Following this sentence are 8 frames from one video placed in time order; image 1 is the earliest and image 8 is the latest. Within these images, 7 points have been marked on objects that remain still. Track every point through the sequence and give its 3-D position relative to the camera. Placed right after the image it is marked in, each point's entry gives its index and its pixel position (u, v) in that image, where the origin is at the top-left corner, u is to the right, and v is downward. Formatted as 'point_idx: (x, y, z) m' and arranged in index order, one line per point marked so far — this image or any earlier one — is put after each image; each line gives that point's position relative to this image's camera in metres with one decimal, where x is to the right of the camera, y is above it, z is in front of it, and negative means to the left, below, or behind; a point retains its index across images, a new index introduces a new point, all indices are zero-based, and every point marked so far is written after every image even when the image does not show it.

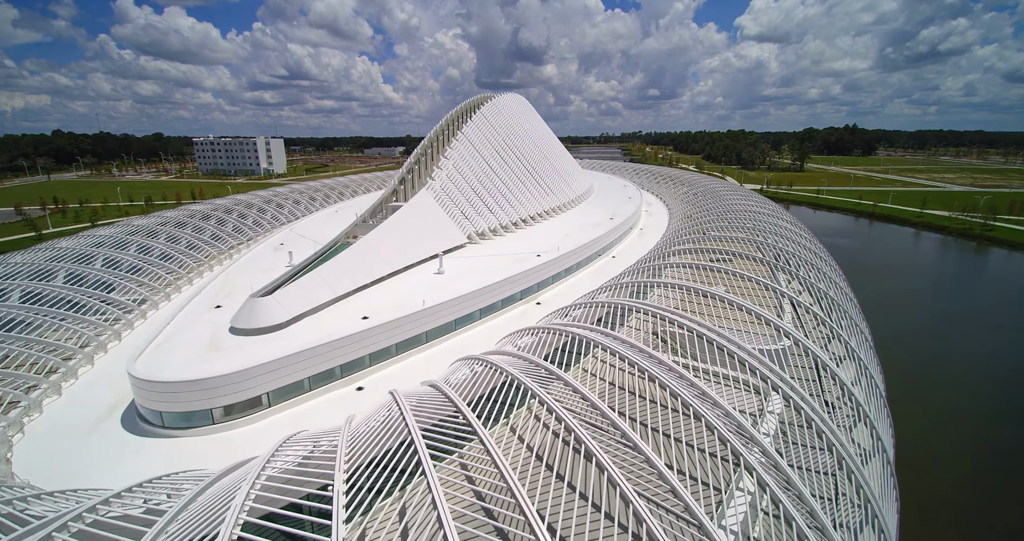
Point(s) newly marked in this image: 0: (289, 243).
0: (-11.1, +1.3, +20.5) m
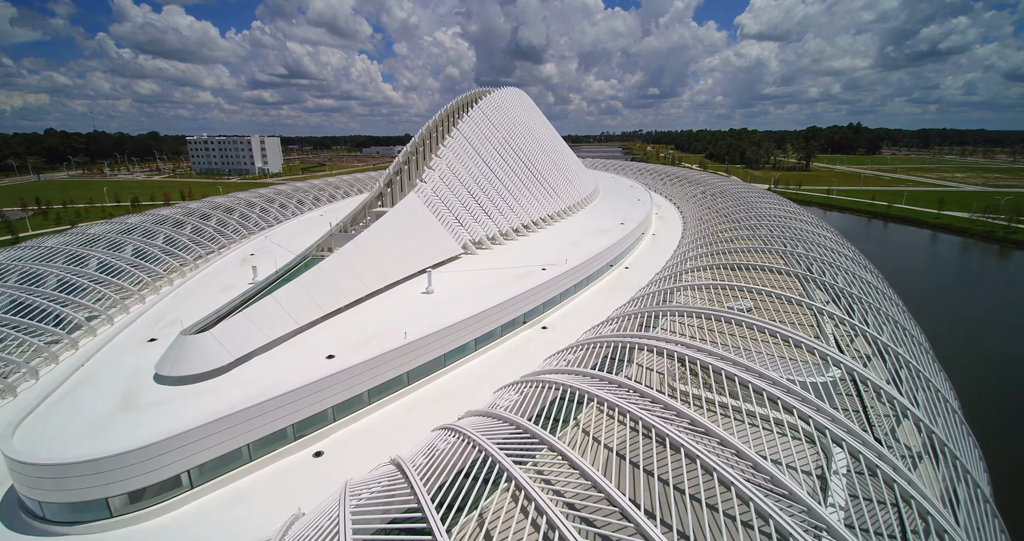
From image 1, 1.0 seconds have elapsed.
0: (-11.1, +0.7, +18.2) m
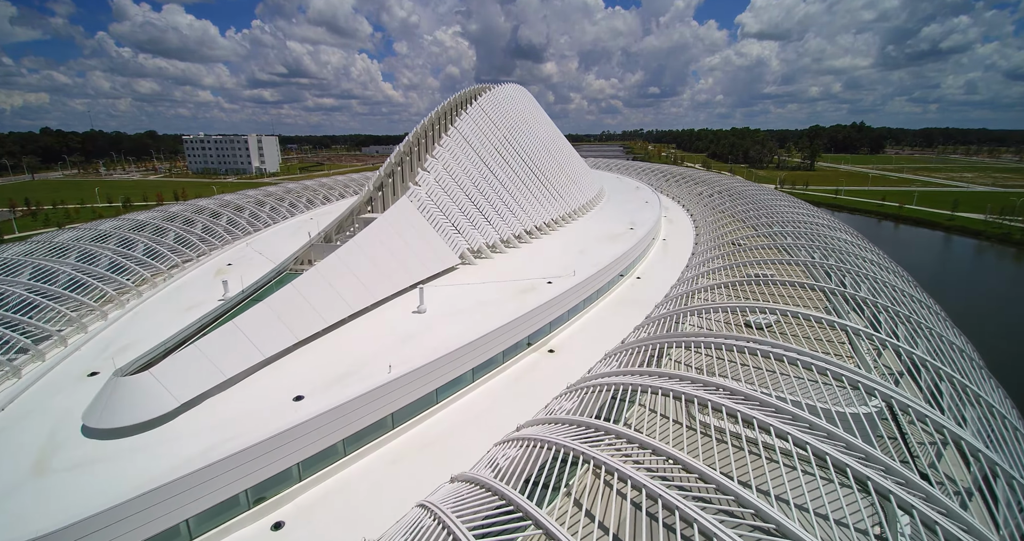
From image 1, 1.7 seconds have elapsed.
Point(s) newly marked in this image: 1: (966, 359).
0: (-11.0, +0.3, +16.6) m
1: (+14.9, -3.0, +13.7) m
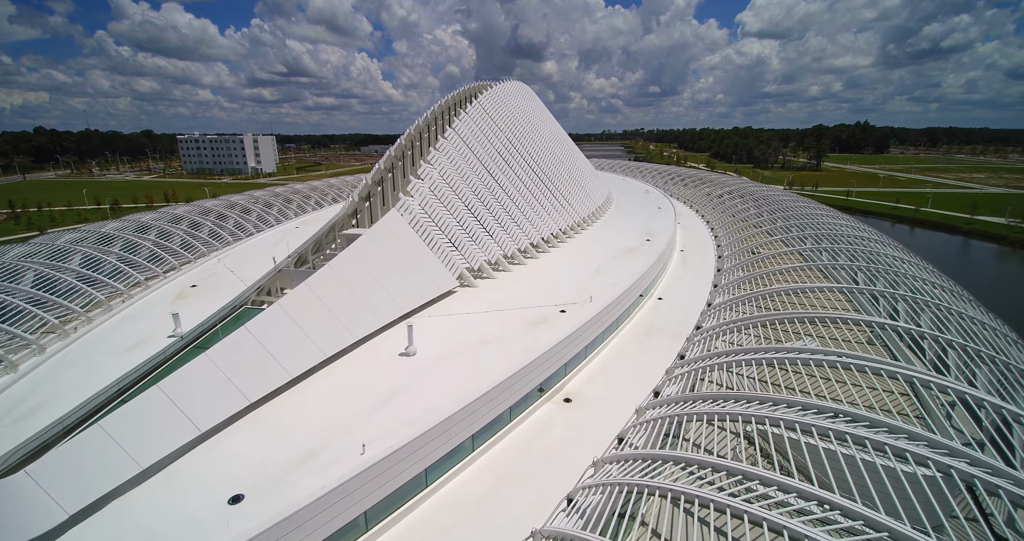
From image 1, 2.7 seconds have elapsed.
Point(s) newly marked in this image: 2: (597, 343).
0: (-10.8, -0.5, +14.6) m
1: (+15.1, -3.7, +11.7) m
2: (+2.4, -2.1, +11.9) m
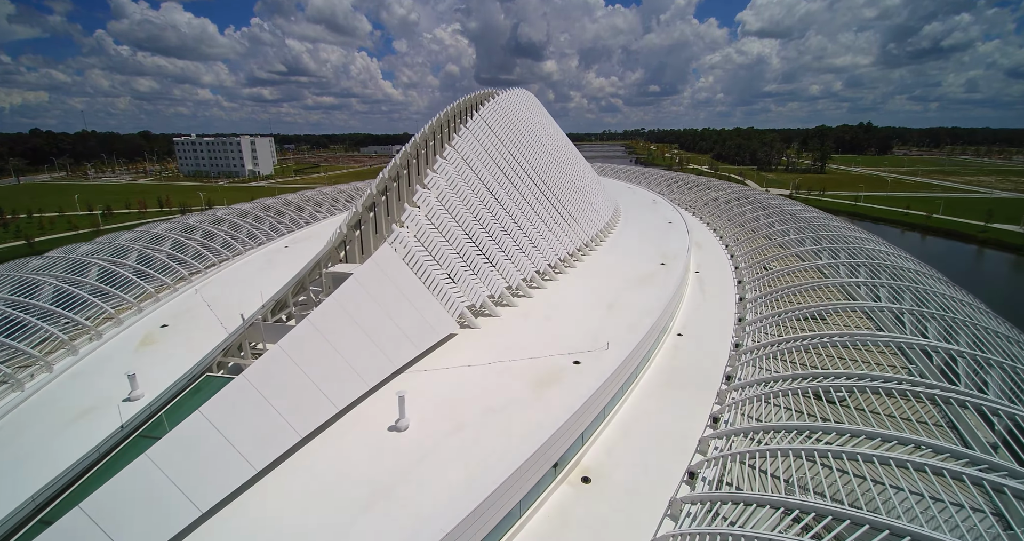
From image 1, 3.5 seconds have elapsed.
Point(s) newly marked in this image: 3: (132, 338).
0: (-10.6, -1.7, +13.2) m
1: (+15.3, -4.9, +10.4) m
2: (+2.6, -3.2, +10.5) m
3: (-11.3, -2.1, +12.4) m
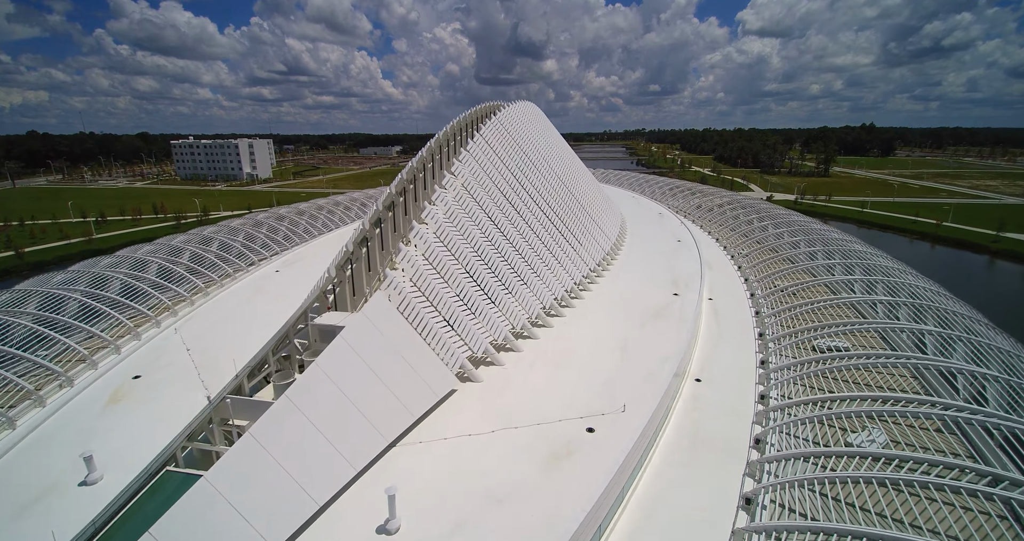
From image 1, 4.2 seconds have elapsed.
0: (-10.5, -2.9, +12.2) m
1: (+15.4, -6.2, +9.3) m
2: (+2.7, -4.5, +9.5) m
3: (-11.1, -3.3, +11.3) m
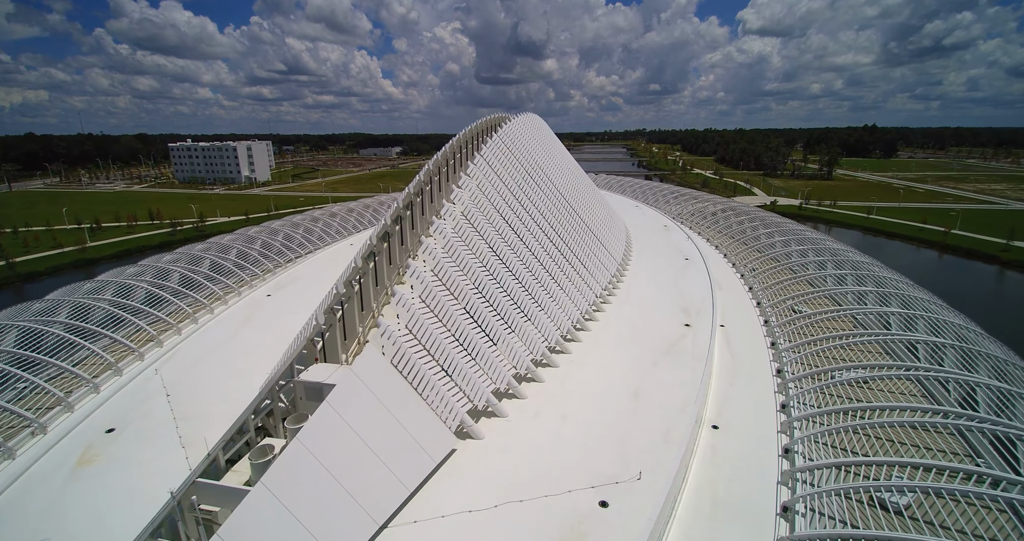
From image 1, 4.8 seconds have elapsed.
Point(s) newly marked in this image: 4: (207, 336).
0: (-10.4, -4.1, +11.3) m
1: (+15.5, -7.3, +8.4) m
2: (+2.8, -5.7, +8.6) m
3: (-11.0, -4.5, +10.4) m
4: (-12.7, -2.4, +17.6) m
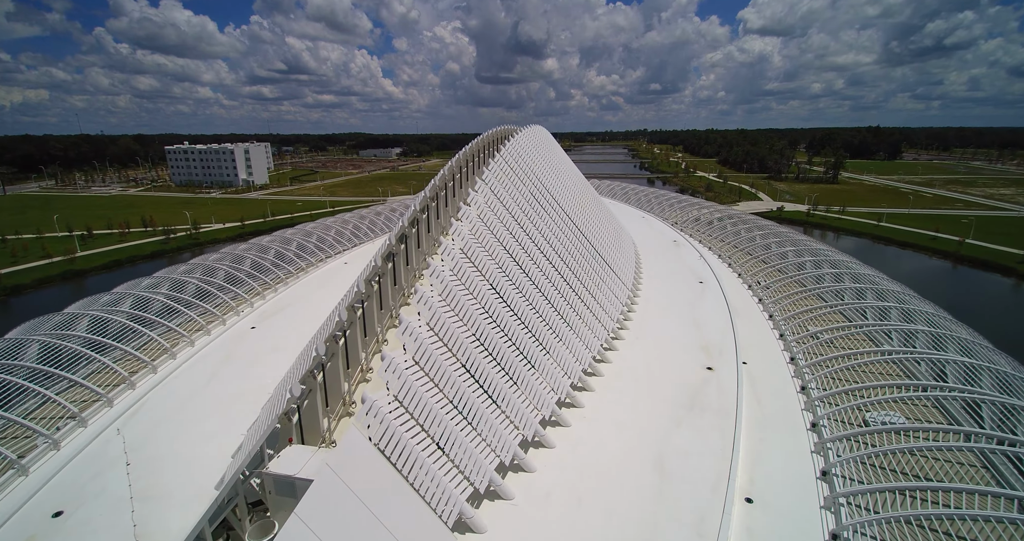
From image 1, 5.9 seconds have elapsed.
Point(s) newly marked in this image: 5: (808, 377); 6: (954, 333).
0: (-10.2, -5.4, +9.8) m
1: (+15.7, -8.7, +6.9) m
2: (+3.0, -7.0, +7.1) m
3: (-10.9, -5.8, +9.0) m
4: (-12.6, -3.7, +16.2) m
5: (+11.1, -4.0, +15.7) m
6: (+17.8, -2.3, +17.5) m
